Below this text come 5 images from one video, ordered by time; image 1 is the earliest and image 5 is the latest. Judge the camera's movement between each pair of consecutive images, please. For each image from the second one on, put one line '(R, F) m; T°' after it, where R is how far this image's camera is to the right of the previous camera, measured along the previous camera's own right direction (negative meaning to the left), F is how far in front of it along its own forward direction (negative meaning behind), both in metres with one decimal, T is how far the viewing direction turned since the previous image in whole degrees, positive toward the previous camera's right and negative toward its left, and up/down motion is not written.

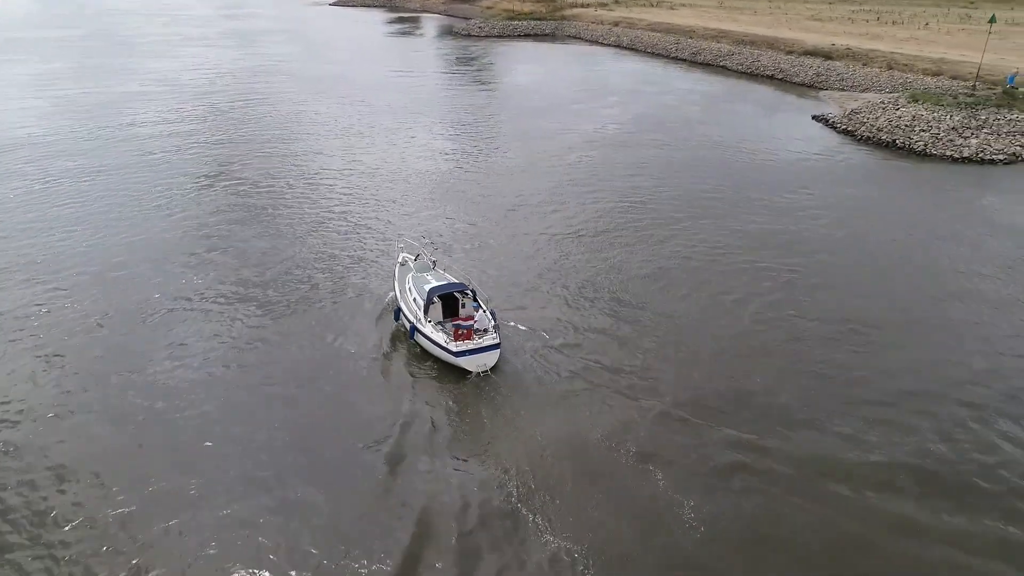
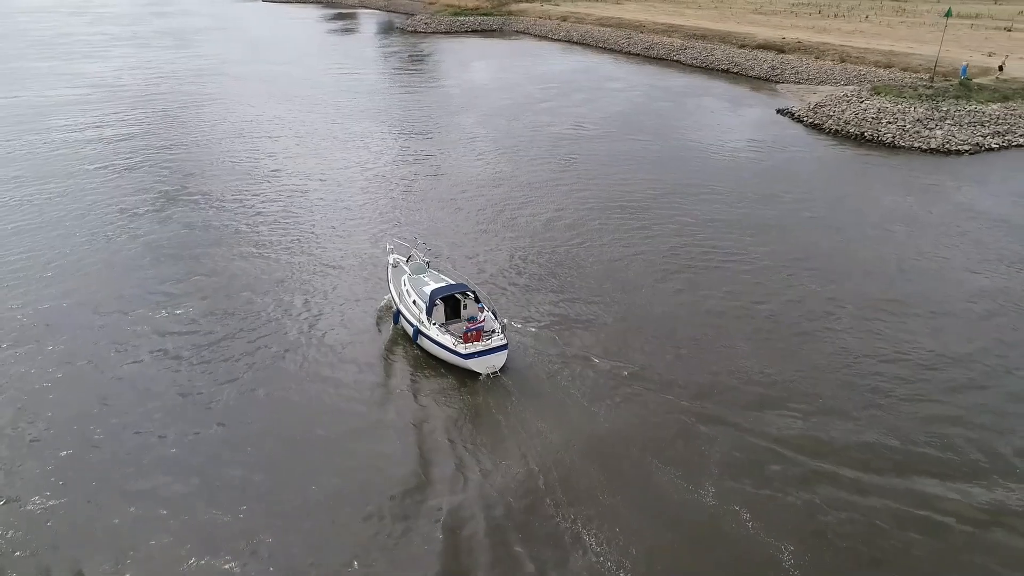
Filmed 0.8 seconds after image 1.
(-2.4, +1.0) m; +5°
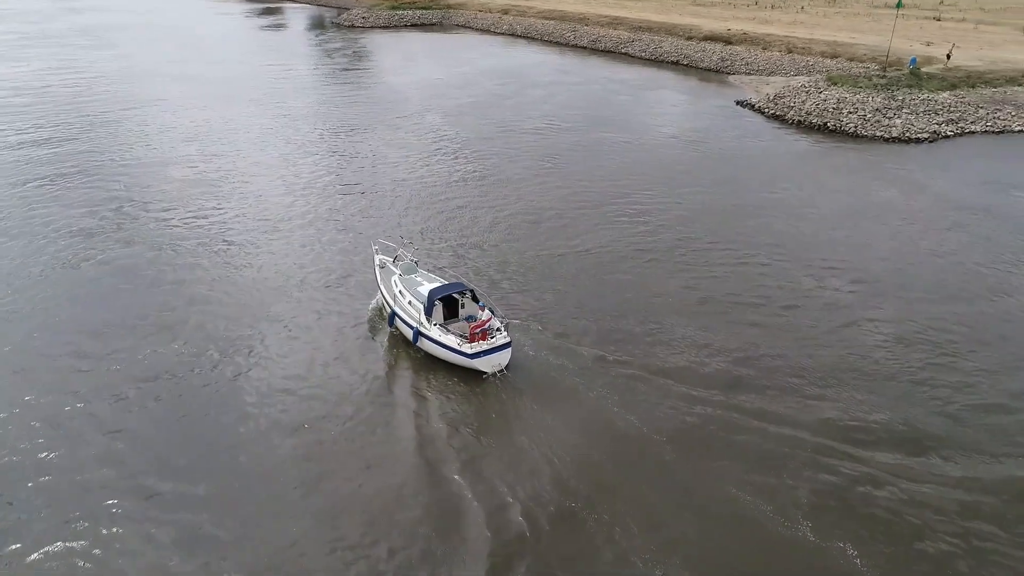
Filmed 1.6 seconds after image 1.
(-2.5, +0.9) m; +5°
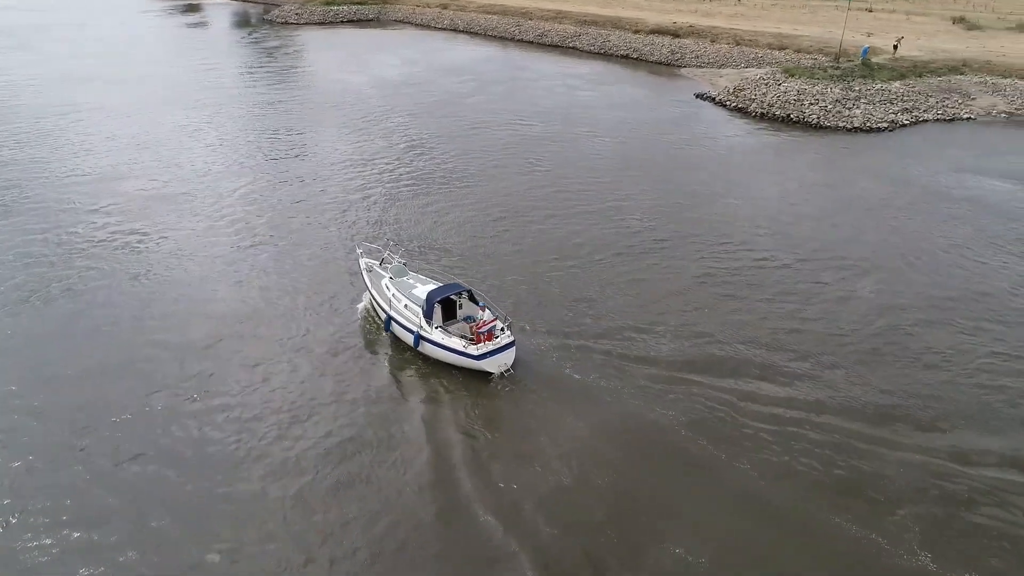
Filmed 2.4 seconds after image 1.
(-2.7, +0.9) m; +6°
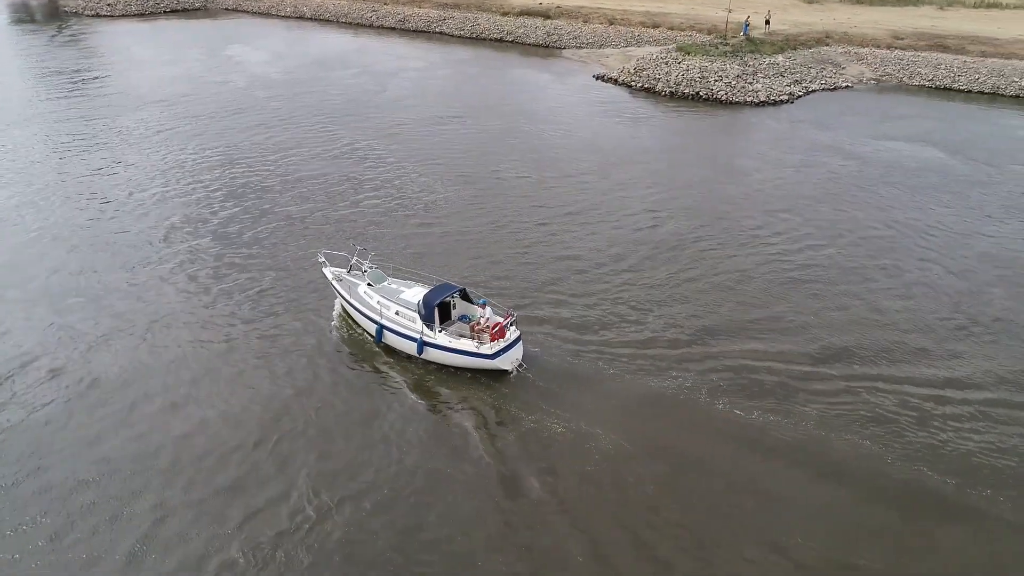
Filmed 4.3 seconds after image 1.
(-6.5, +2.7) m; +14°
